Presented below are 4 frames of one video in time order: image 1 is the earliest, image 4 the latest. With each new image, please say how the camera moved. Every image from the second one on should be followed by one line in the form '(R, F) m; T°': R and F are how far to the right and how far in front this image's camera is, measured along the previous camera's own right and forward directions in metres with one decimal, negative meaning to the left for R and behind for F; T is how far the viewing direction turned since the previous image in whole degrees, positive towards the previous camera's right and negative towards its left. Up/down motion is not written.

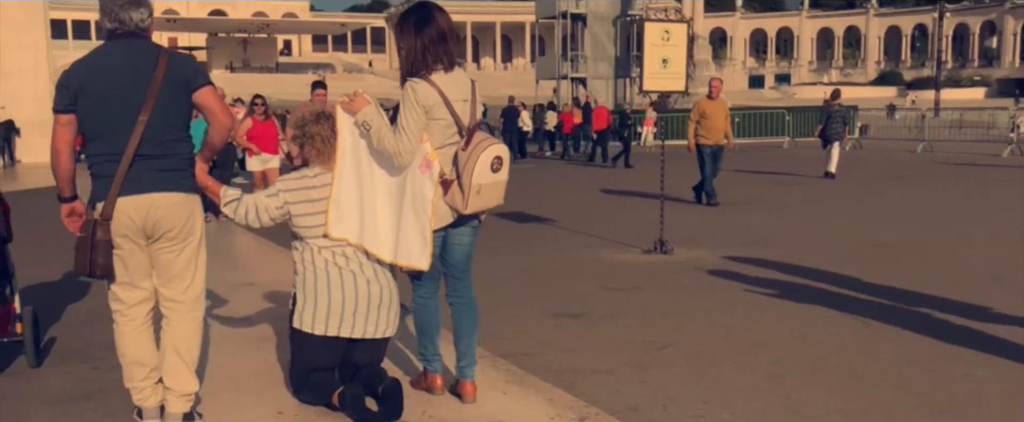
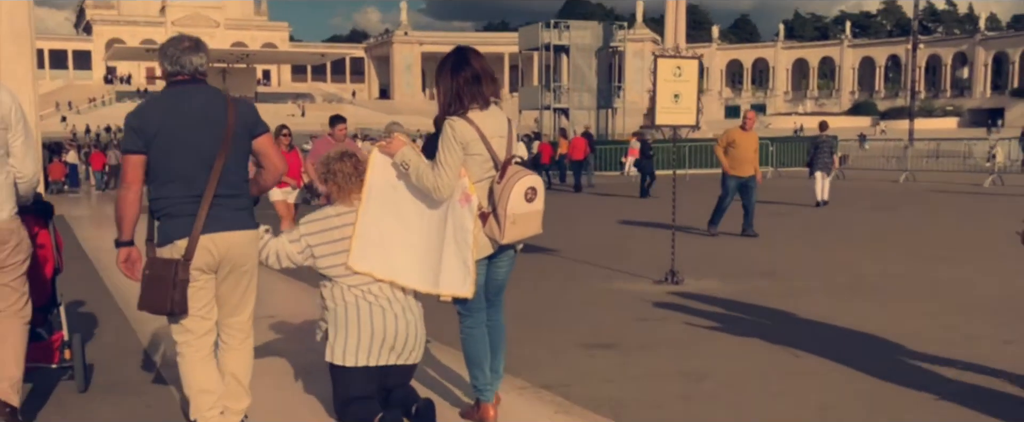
(-0.4, -0.1) m; +2°
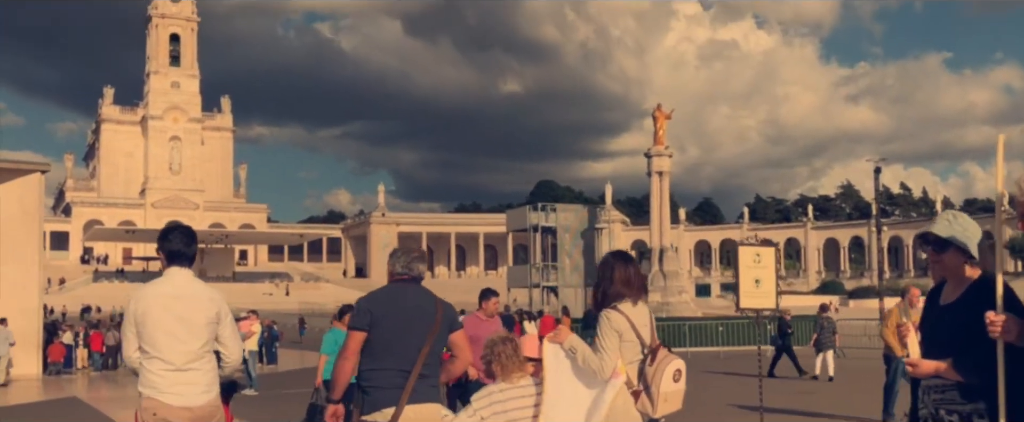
(-1.4, -0.6) m; +3°
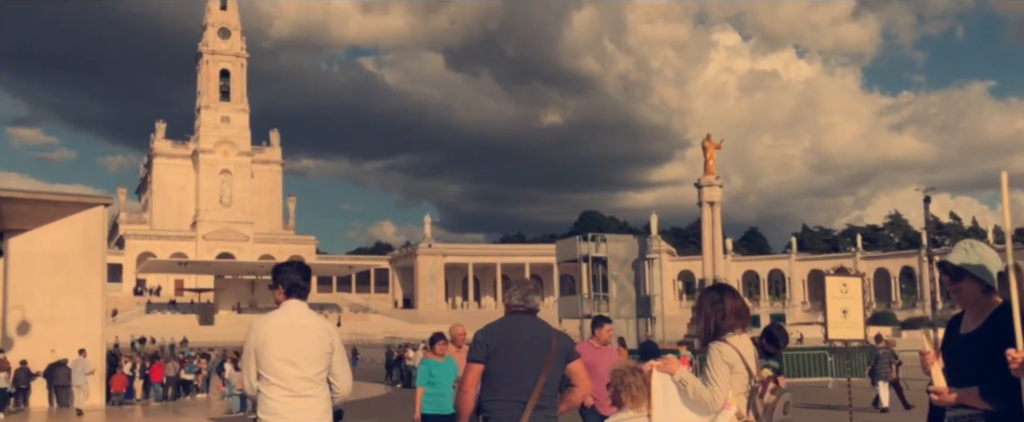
(-0.5, -0.1) m; -3°
